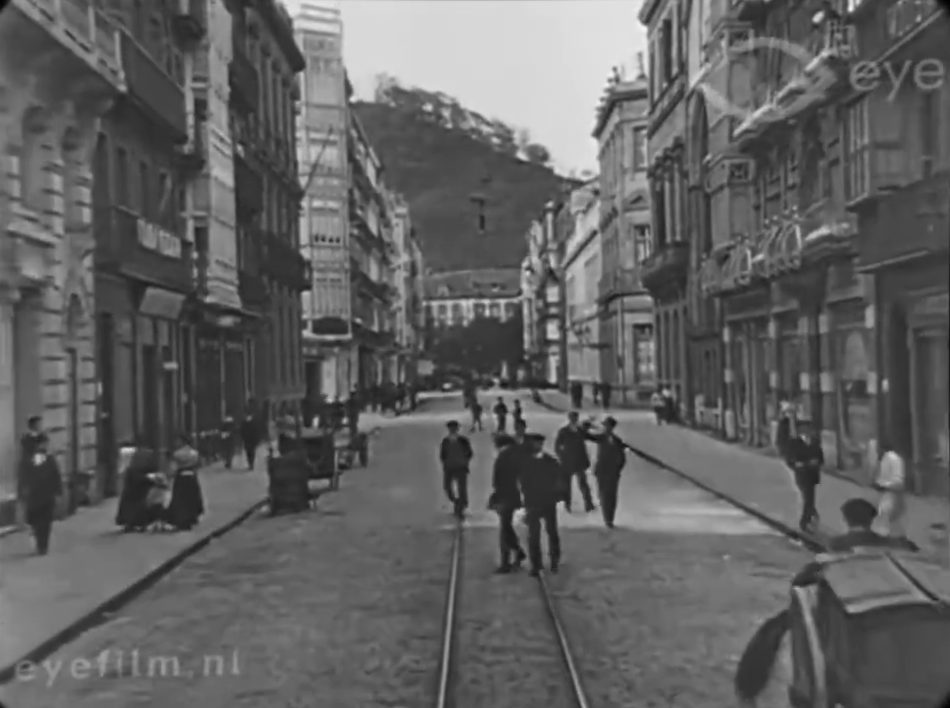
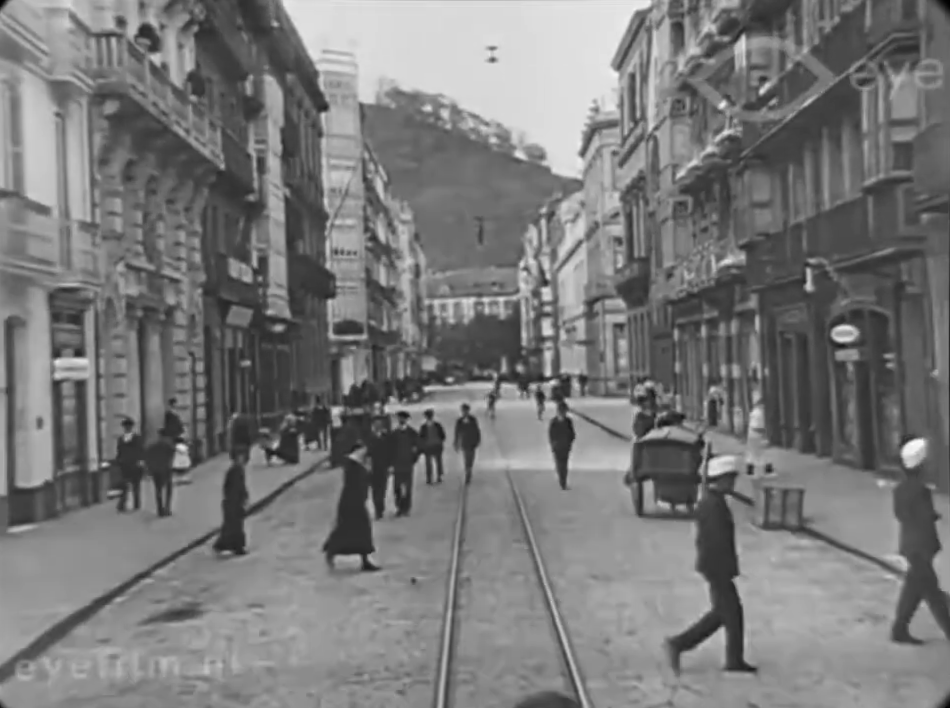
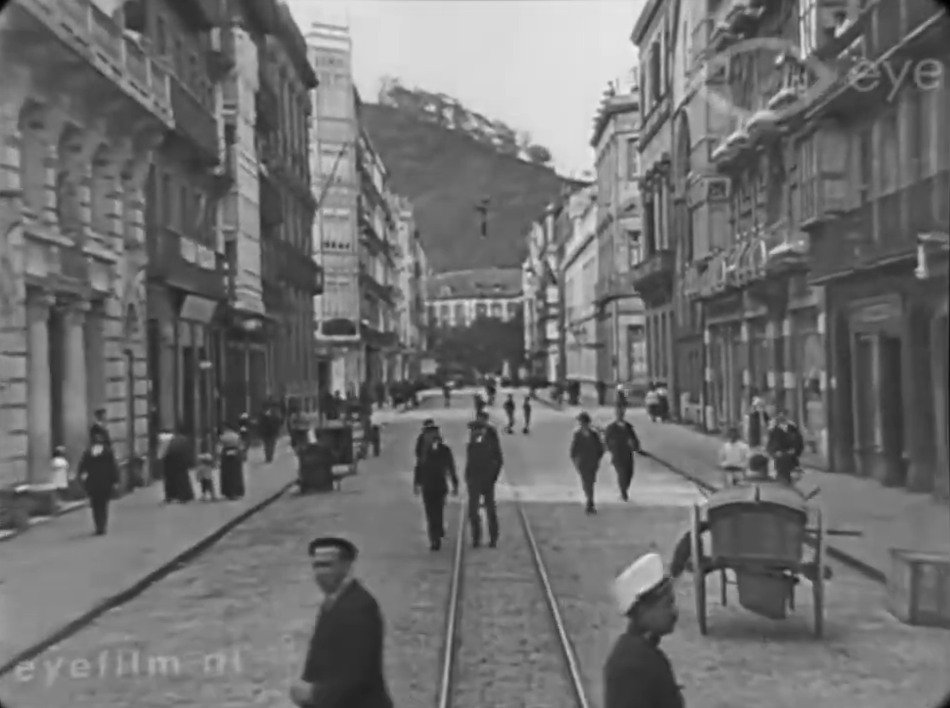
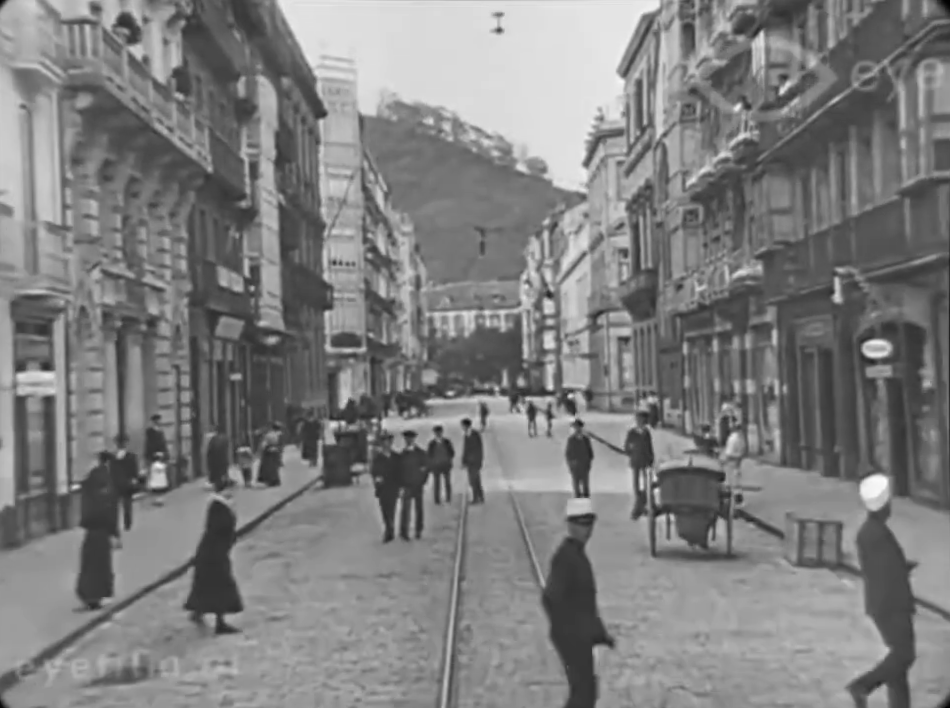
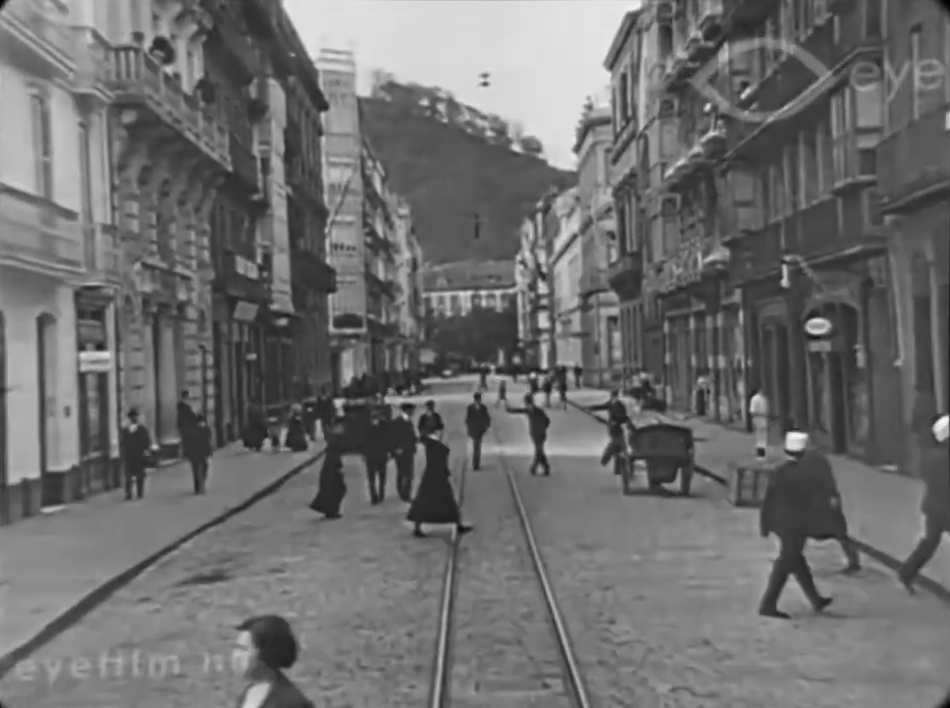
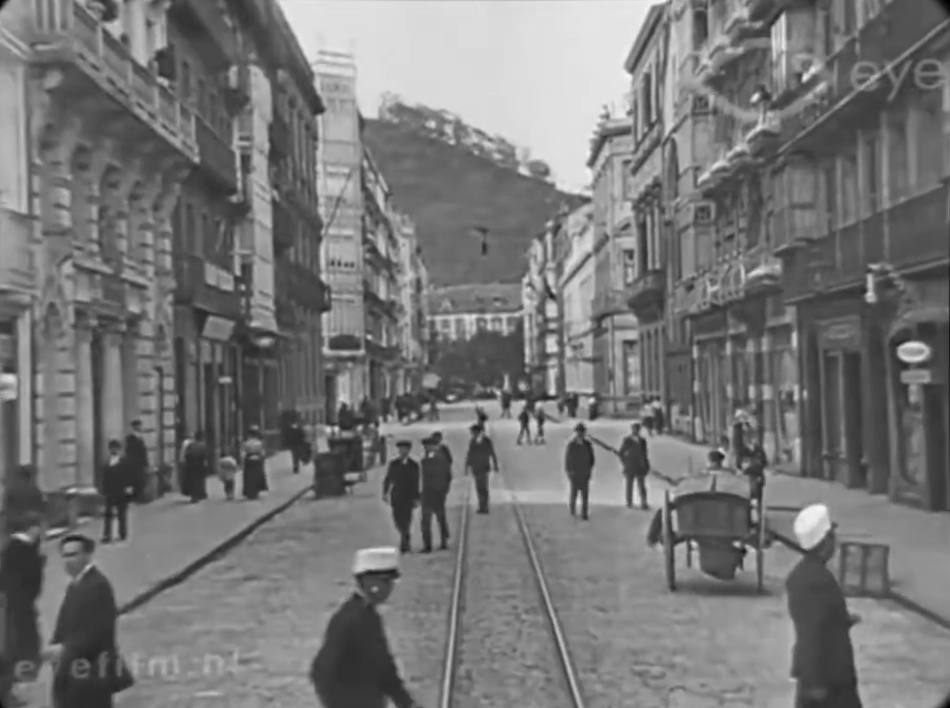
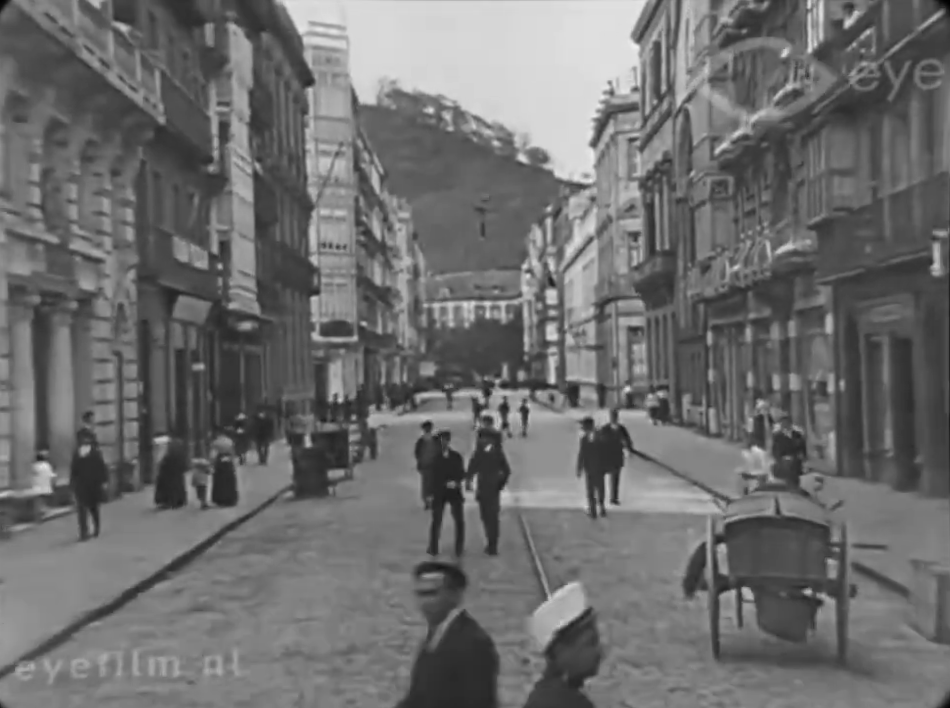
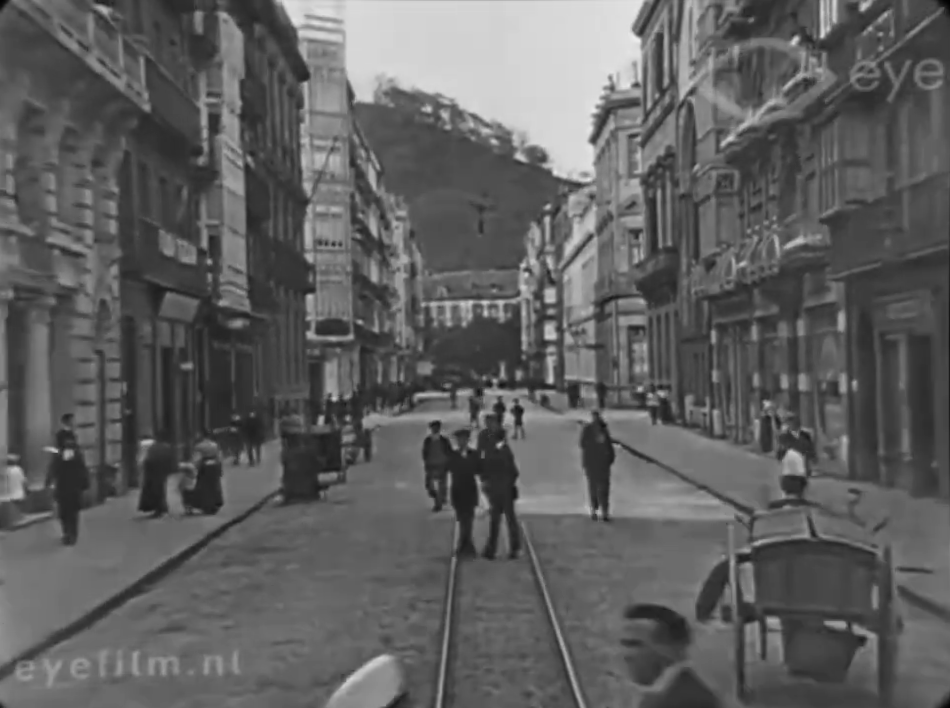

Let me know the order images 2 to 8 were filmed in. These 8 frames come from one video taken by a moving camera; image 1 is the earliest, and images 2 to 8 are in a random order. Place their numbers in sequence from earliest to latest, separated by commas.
8, 7, 3, 6, 4, 2, 5
